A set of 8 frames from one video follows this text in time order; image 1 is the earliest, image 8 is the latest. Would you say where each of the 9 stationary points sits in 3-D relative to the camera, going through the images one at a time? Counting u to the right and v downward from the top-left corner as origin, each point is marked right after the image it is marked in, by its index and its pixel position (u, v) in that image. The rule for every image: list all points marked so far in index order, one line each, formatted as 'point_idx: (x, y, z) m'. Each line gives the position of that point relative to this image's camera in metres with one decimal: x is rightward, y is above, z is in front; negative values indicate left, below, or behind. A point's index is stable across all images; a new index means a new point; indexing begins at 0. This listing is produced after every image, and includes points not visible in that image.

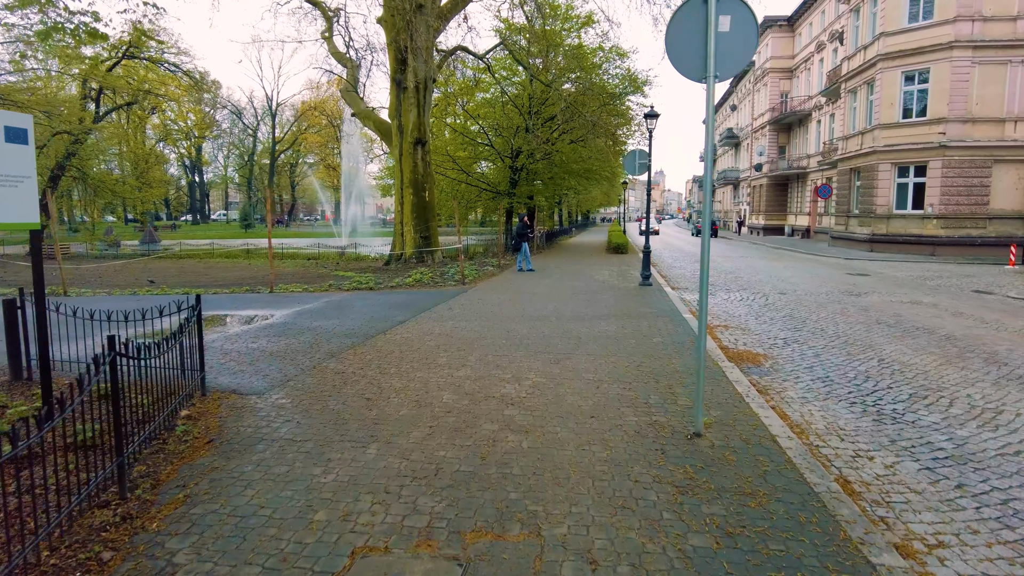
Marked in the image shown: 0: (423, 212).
0: (-2.4, +2.0, +16.9) m
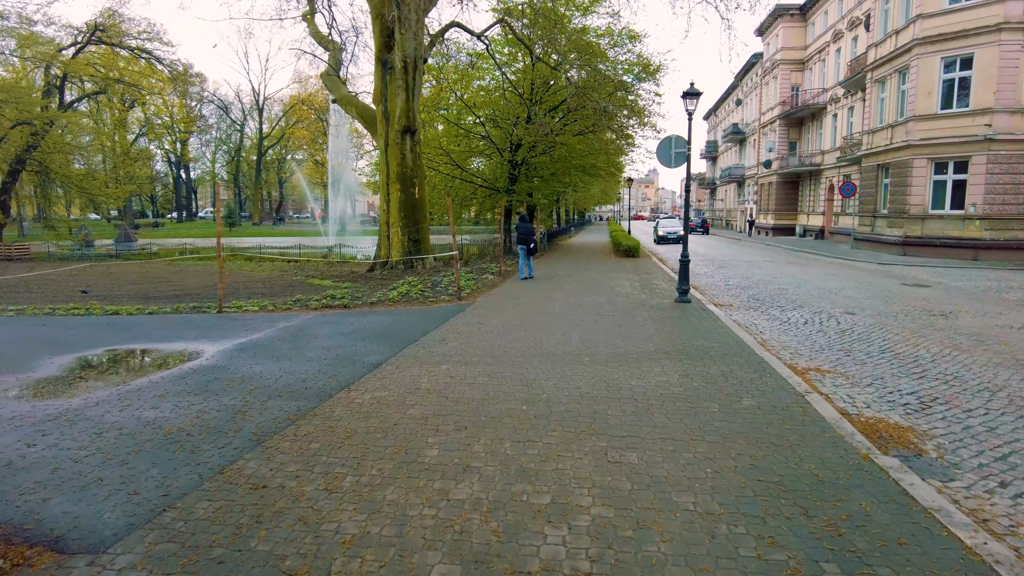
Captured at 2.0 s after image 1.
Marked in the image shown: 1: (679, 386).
0: (-2.3, +1.8, +14.7) m
1: (+1.3, -0.8, +4.9) m
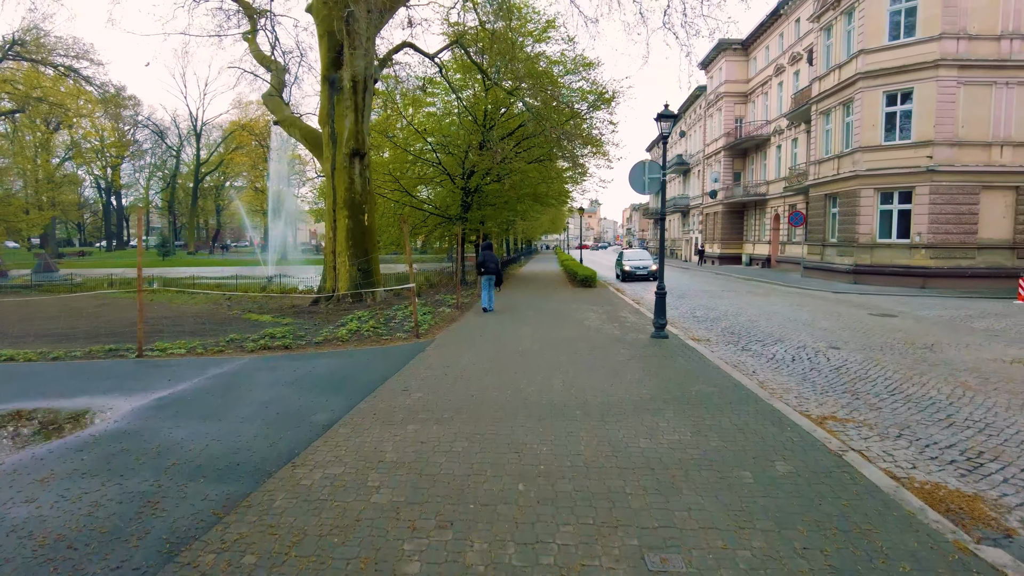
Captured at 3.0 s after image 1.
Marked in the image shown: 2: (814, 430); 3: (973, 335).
0: (-3.2, +1.0, +13.7) m
1: (+1.2, -1.0, +4.2) m
2: (+2.2, -1.0, +4.7) m
3: (+7.5, -0.8, +10.5) m
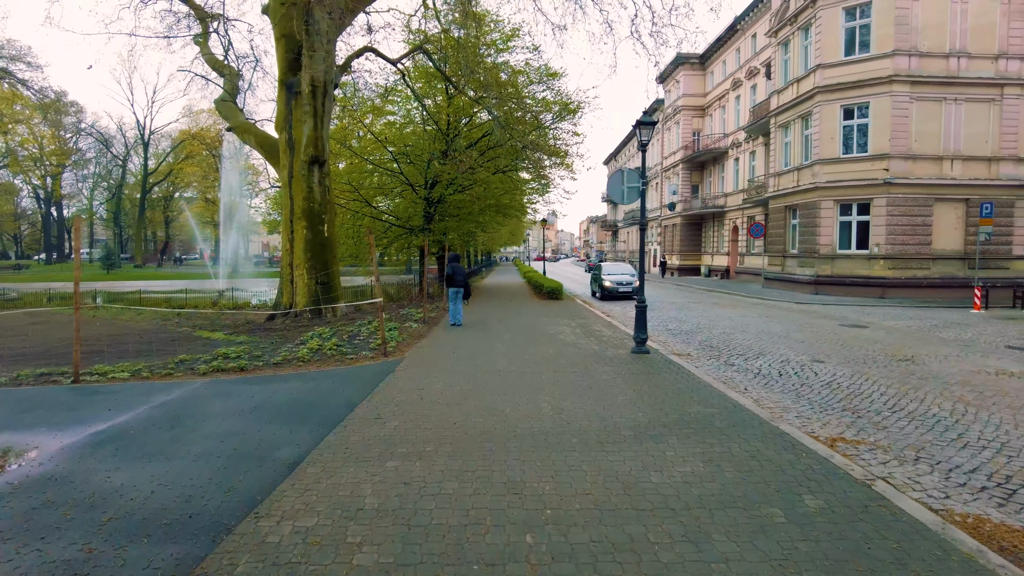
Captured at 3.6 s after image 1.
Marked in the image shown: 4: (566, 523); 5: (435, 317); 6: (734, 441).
0: (-3.9, +0.8, +13.0) m
1: (+1.2, -1.1, +3.7) m
2: (+2.2, -1.1, +4.4) m
3: (+7.1, -0.9, +10.5) m
4: (+0.3, -1.1, +3.1) m
5: (-1.7, -0.7, +14.2) m
6: (+1.6, -1.1, +4.6) m
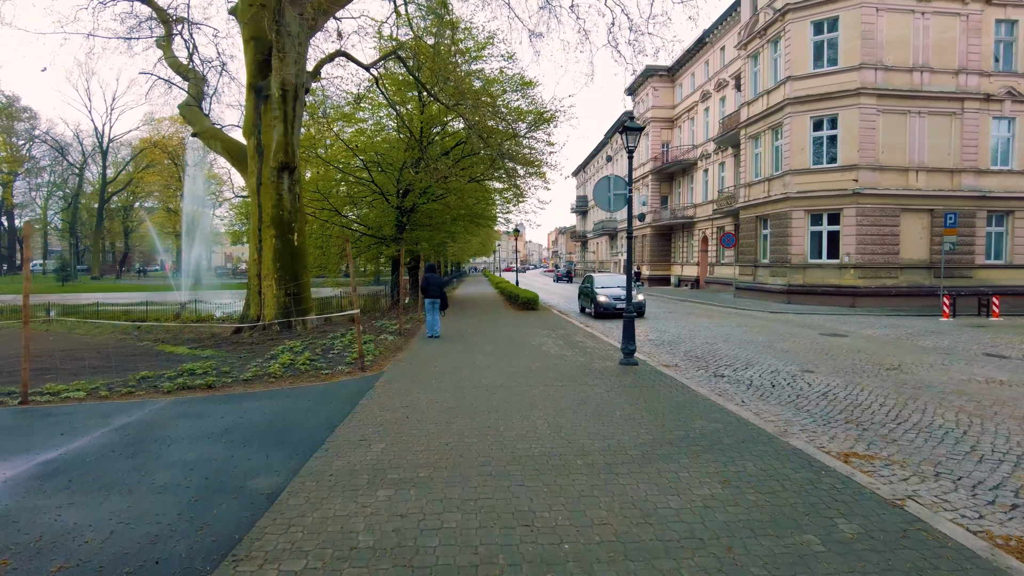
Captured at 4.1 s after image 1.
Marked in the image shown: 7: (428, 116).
0: (-4.3, +0.5, +12.5) m
1: (+1.2, -1.2, +3.4) m
2: (+2.2, -1.2, +4.1) m
3: (+6.8, -1.1, +10.5) m
4: (+0.3, -1.2, +2.8) m
5: (-2.2, -0.9, +13.8) m
6: (+1.6, -1.2, +4.4) m
7: (-2.6, +5.3, +19.9) m
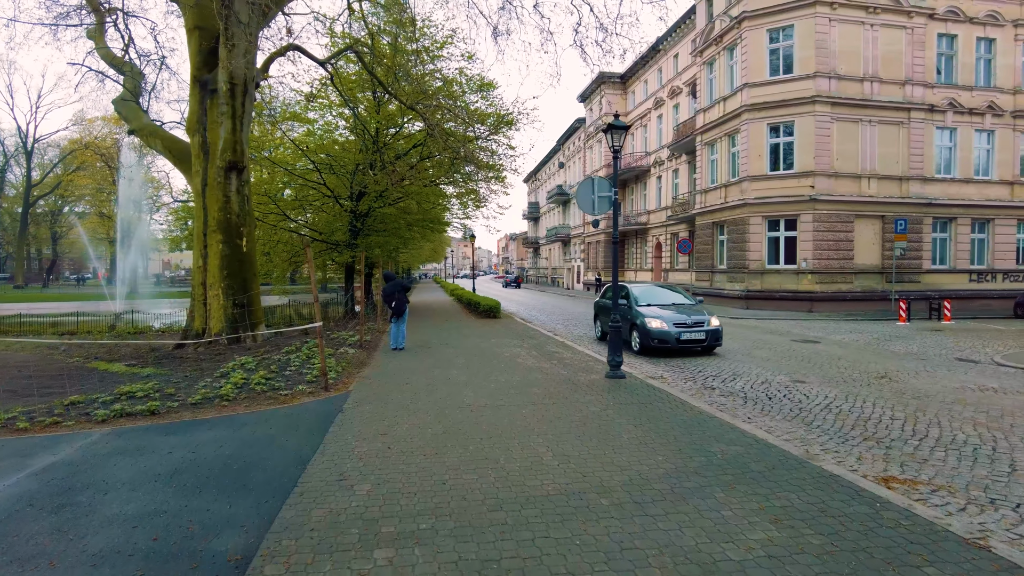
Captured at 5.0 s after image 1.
0: (-4.9, +0.4, +11.5) m
1: (+1.4, -1.2, +2.9) m
2: (+2.2, -1.2, +3.7) m
3: (+6.3, -1.2, +10.4) m
4: (+0.5, -1.2, +2.2) m
5: (-2.8, -1.1, +12.9) m
6: (+1.7, -1.2, +3.9) m
7: (-3.8, +5.1, +19.1) m
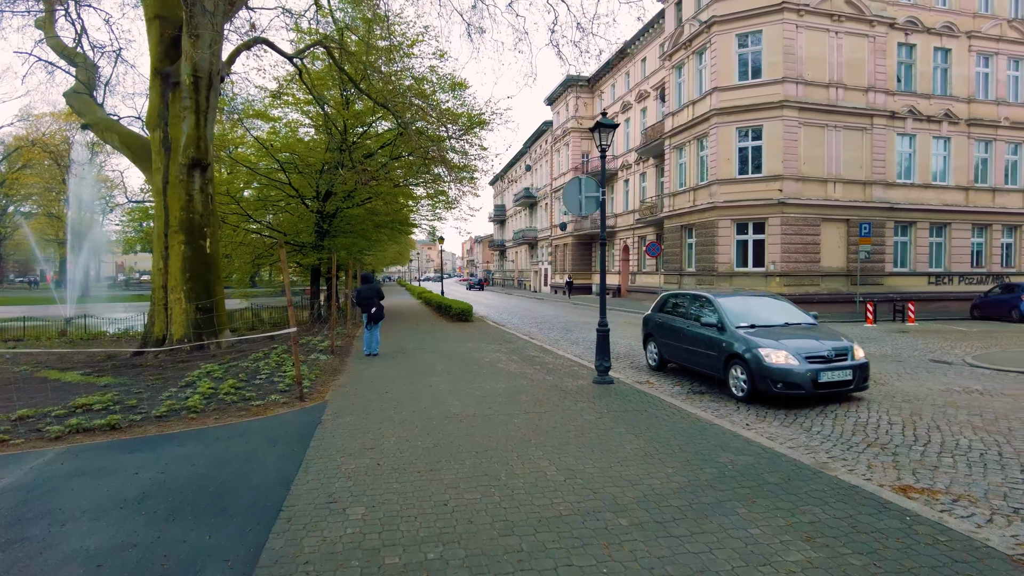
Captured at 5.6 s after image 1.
0: (-5.2, +0.3, +10.9) m
1: (+1.5, -1.2, +2.7) m
2: (+2.3, -1.2, +3.5) m
3: (+6.0, -1.2, +10.4) m
4: (+0.7, -1.2, +1.9) m
5: (-3.3, -1.1, +12.5) m
6: (+1.7, -1.2, +3.7) m
7: (-4.6, +5.0, +18.6) m
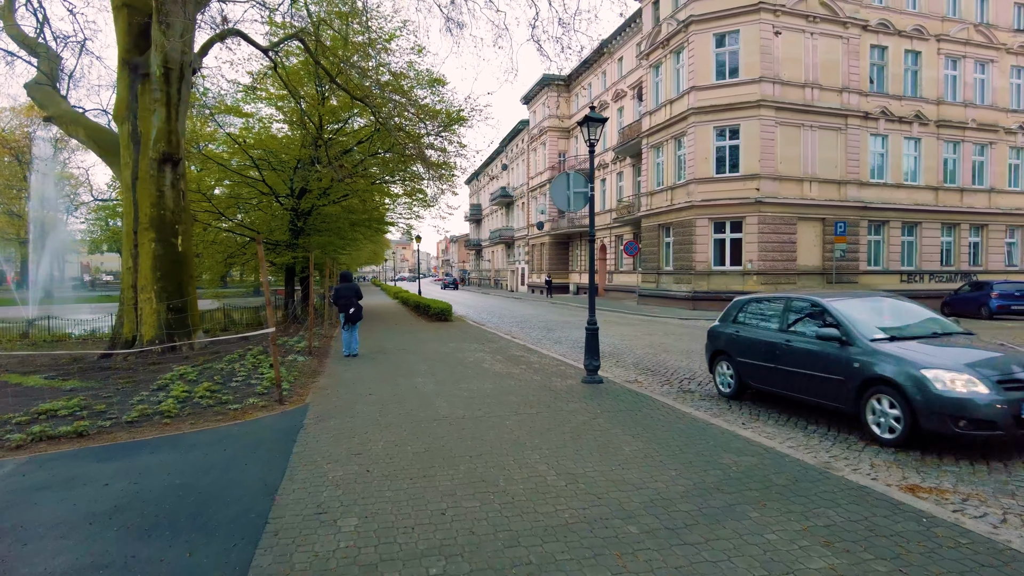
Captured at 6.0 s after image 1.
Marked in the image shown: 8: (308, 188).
0: (-5.5, +0.3, +10.5) m
1: (+1.5, -1.2, +2.6) m
2: (+2.3, -1.2, +3.4) m
3: (+5.8, -1.2, +10.5) m
4: (+0.7, -1.2, +1.8) m
5: (-3.6, -1.1, +12.1) m
6: (+1.7, -1.2, +3.5) m
7: (-5.1, +5.0, +18.2) m
8: (-5.6, +2.8, +17.9) m
